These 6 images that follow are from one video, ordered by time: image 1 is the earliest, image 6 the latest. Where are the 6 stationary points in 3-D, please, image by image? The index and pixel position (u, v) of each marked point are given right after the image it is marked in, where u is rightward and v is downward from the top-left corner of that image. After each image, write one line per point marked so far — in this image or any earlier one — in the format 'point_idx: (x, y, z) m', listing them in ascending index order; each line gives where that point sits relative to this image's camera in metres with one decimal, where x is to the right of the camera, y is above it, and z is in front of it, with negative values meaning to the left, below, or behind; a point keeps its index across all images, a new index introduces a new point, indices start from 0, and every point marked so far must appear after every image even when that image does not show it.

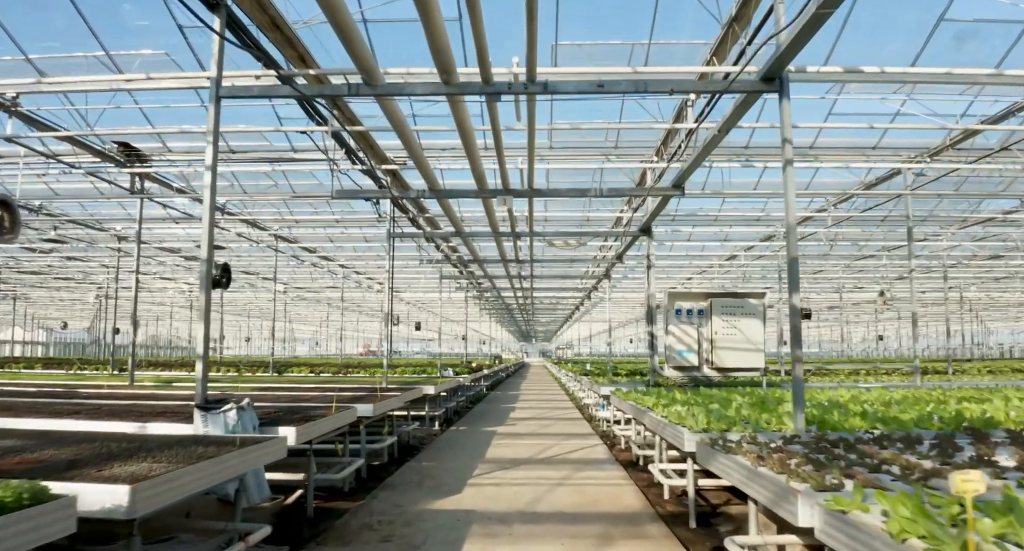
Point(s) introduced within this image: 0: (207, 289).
0: (-2.5, -0.1, +4.8) m
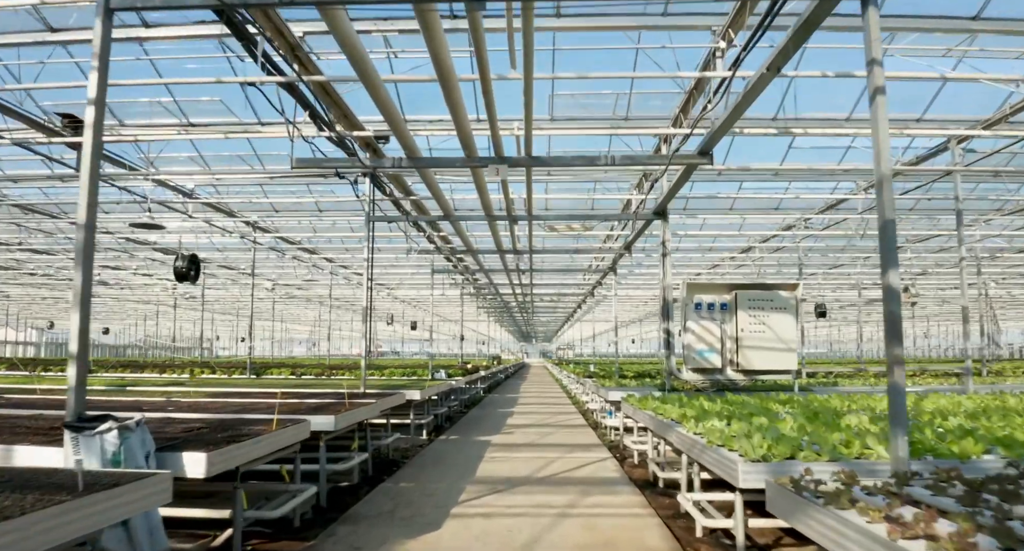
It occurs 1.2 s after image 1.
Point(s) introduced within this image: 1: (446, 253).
0: (-2.6, +0.1, +3.5) m
1: (-1.5, +0.5, +13.4) m
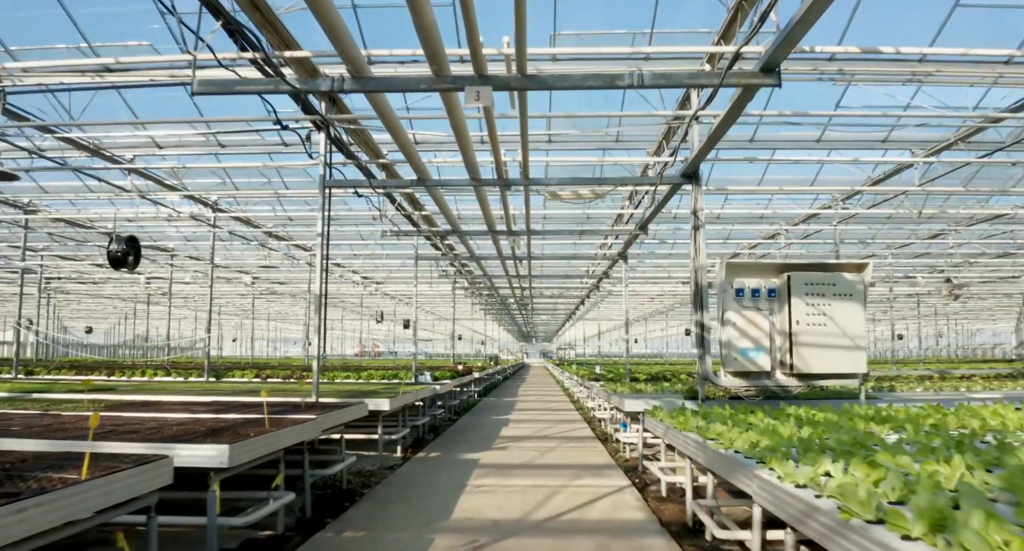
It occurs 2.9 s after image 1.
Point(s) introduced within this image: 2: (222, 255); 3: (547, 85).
0: (-2.7, +0.3, +1.7) m
1: (-1.6, +0.8, +11.6) m
2: (-8.8, +0.6, +17.4) m
3: (+0.3, +1.5, +4.5) m
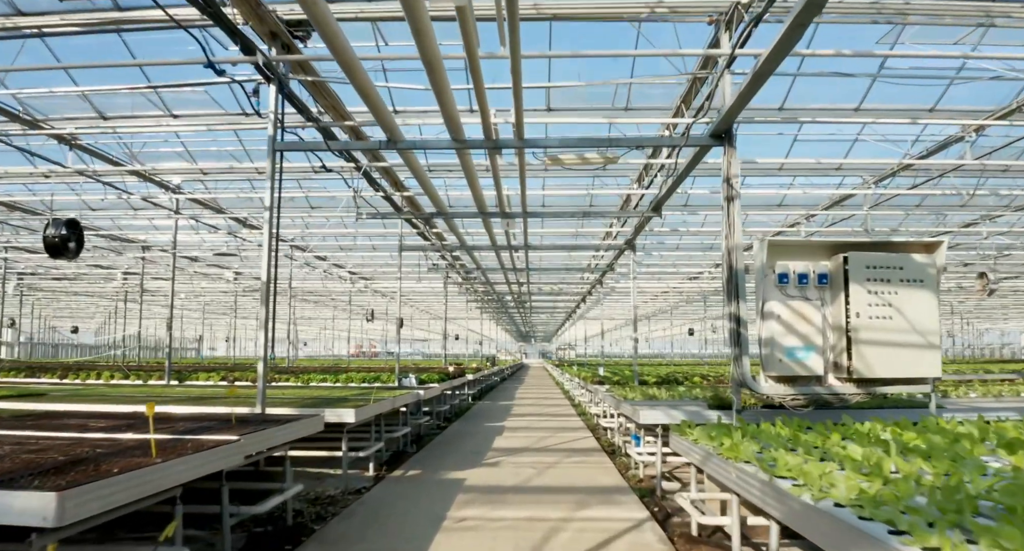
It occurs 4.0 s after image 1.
0: (-2.8, +0.5, +0.4) m
1: (-1.7, +1.0, +10.3) m
2: (-8.9, +0.8, +16.1) m
3: (+0.2, +1.7, +3.2) m
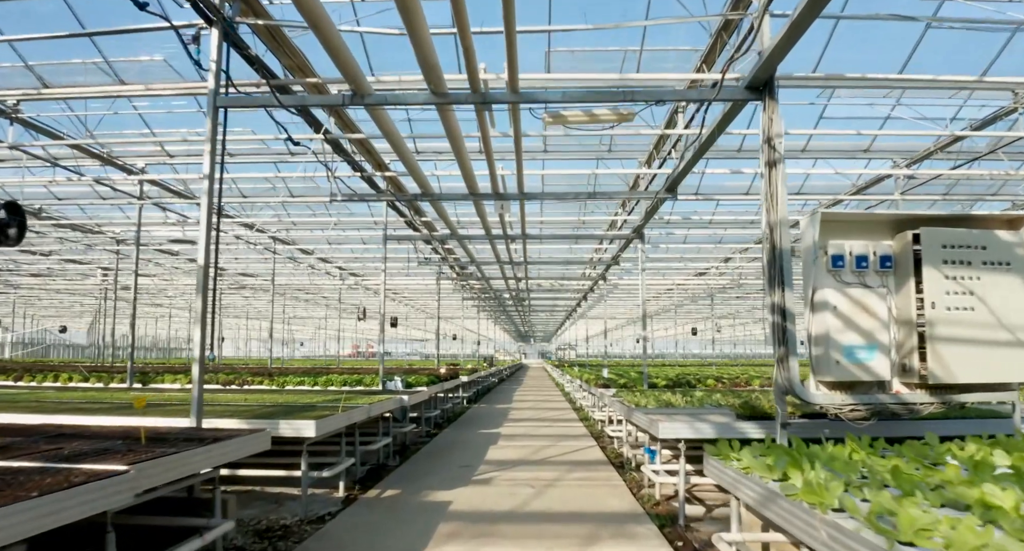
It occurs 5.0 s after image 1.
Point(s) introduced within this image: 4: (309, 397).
0: (-2.9, +0.6, -0.6) m
1: (-1.8, +1.1, +9.3) m
2: (-9.0, +0.9, +15.0) m
3: (+0.1, +1.8, +2.2) m
4: (-2.6, -1.6, +7.6) m
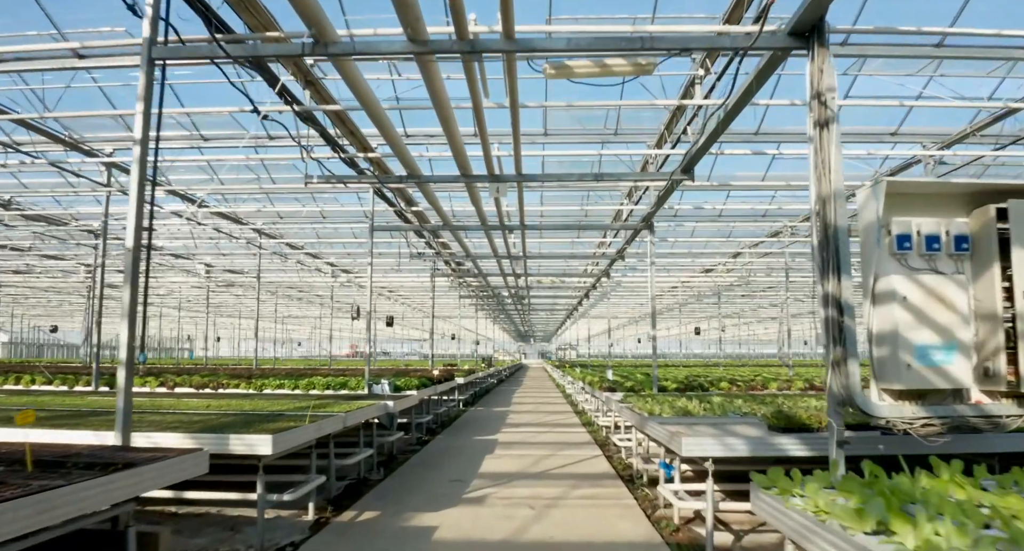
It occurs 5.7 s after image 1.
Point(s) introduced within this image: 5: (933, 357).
0: (-2.9, +0.7, -1.4) m
1: (-1.8, +1.2, +8.5) m
2: (-9.0, +1.0, +14.2) m
3: (+0.1, +1.9, +1.4) m
4: (-2.7, -1.5, +6.7) m
5: (+2.5, -0.5, +3.5) m
